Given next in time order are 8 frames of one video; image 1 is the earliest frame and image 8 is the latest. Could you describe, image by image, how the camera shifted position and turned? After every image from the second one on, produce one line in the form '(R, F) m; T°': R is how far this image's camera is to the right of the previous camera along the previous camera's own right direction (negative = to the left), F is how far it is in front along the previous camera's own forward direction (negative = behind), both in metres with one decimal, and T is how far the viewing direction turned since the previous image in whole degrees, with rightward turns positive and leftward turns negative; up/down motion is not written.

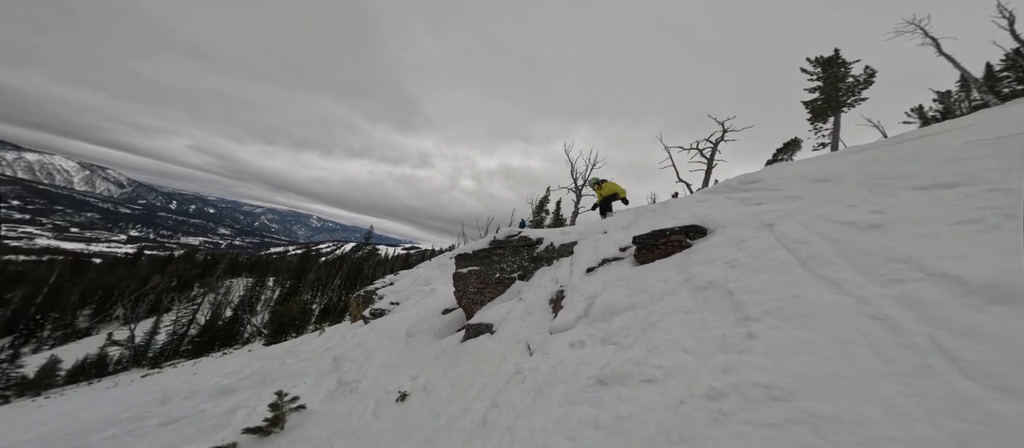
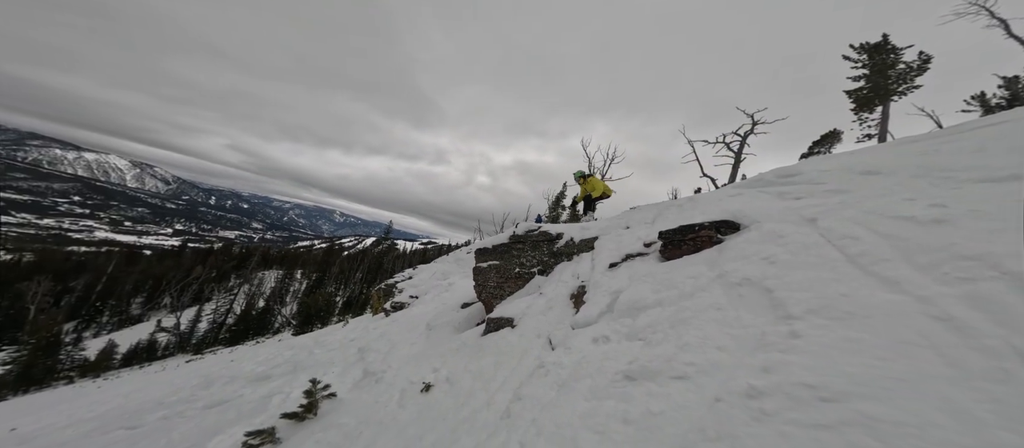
(0.0, 0.0) m; -4°
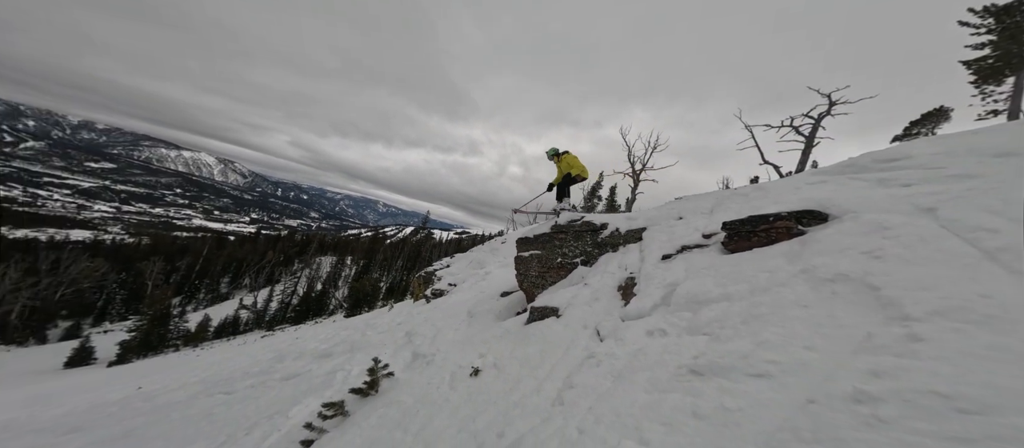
(-0.1, 0.0) m; -7°
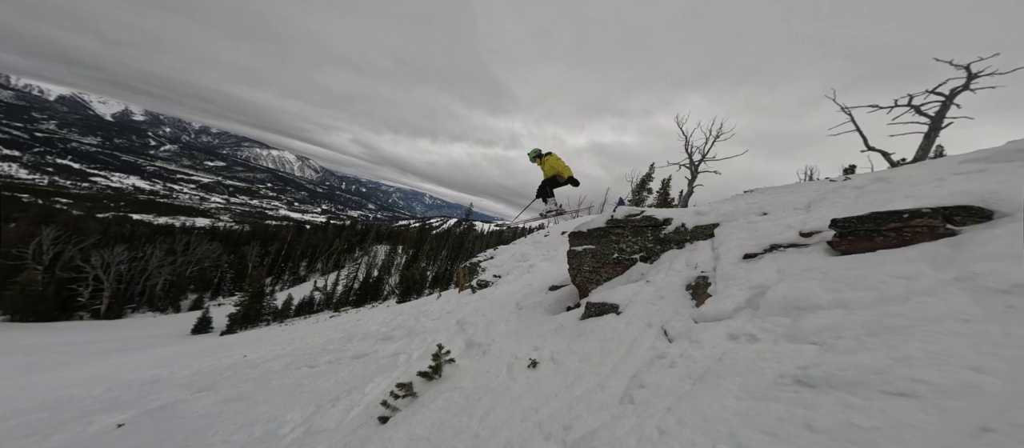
(-0.3, 0.0) m; -9°
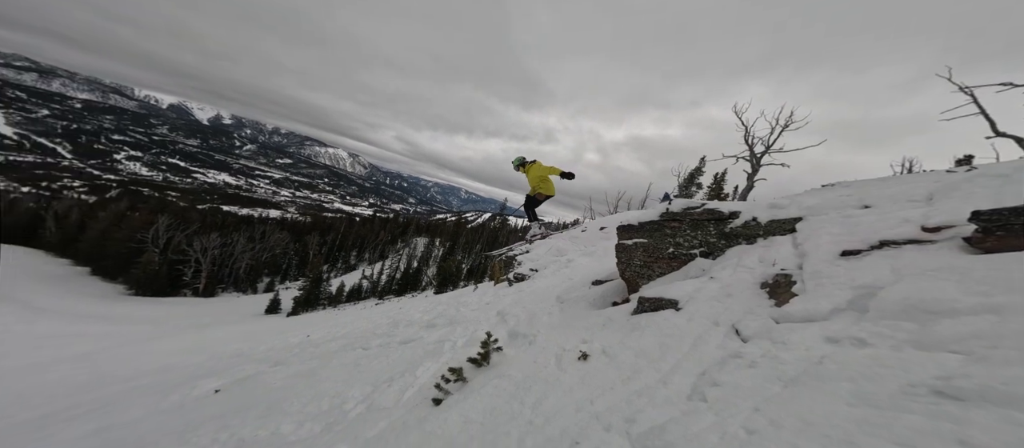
(-0.4, -0.1) m; -7°
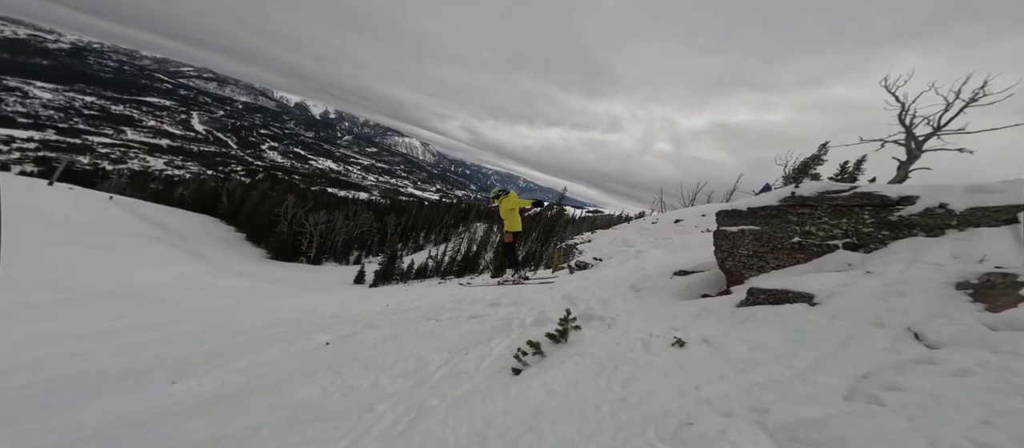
(-1.1, -0.4) m; -13°
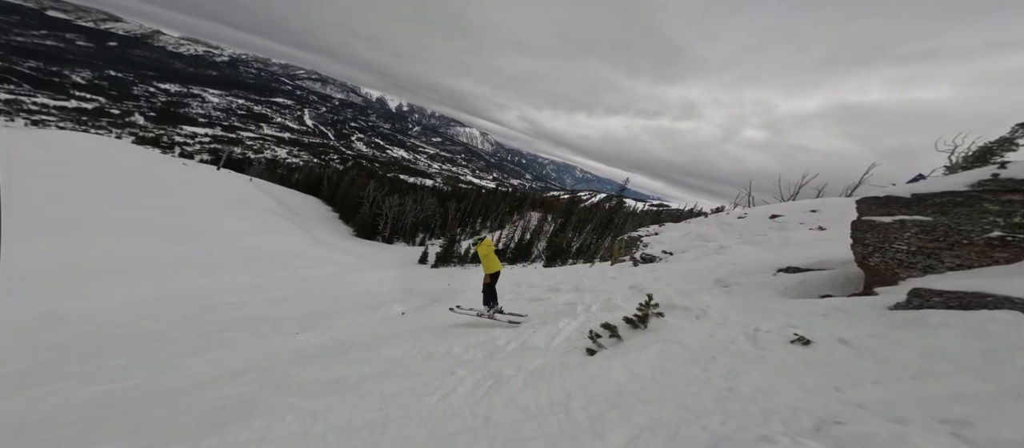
(-1.5, -0.4) m; -13°
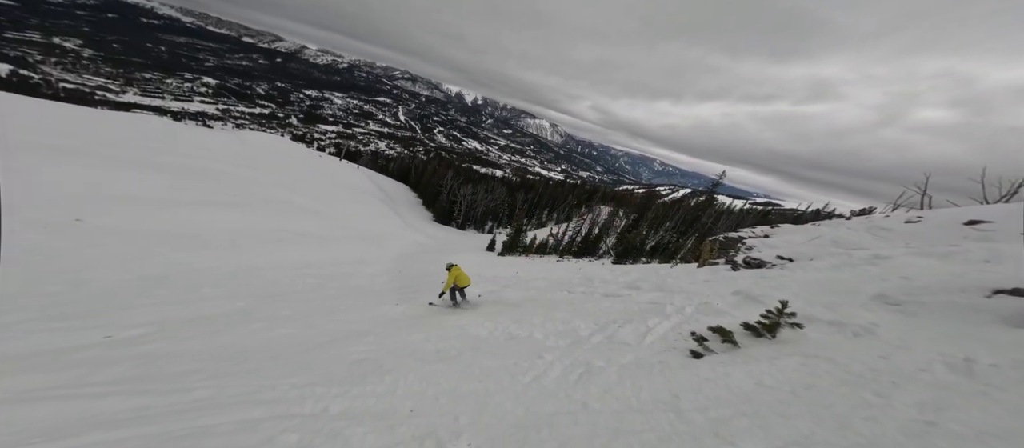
(-2.5, -0.9) m; -15°
